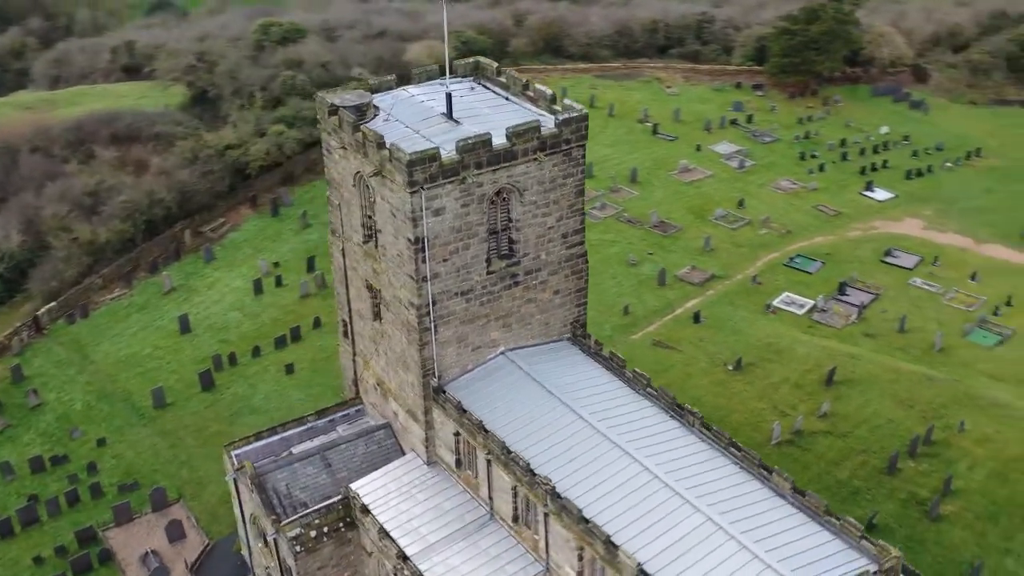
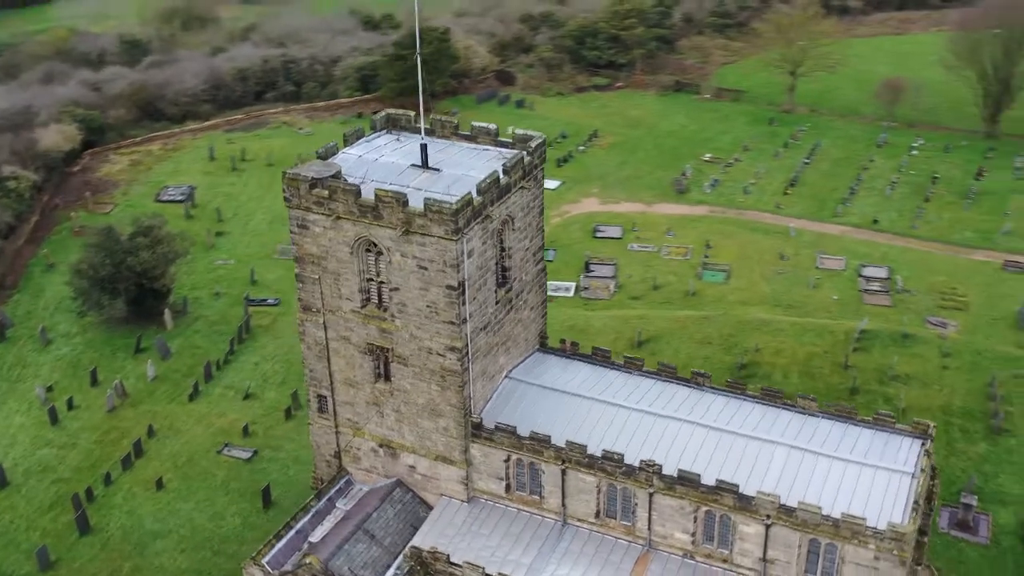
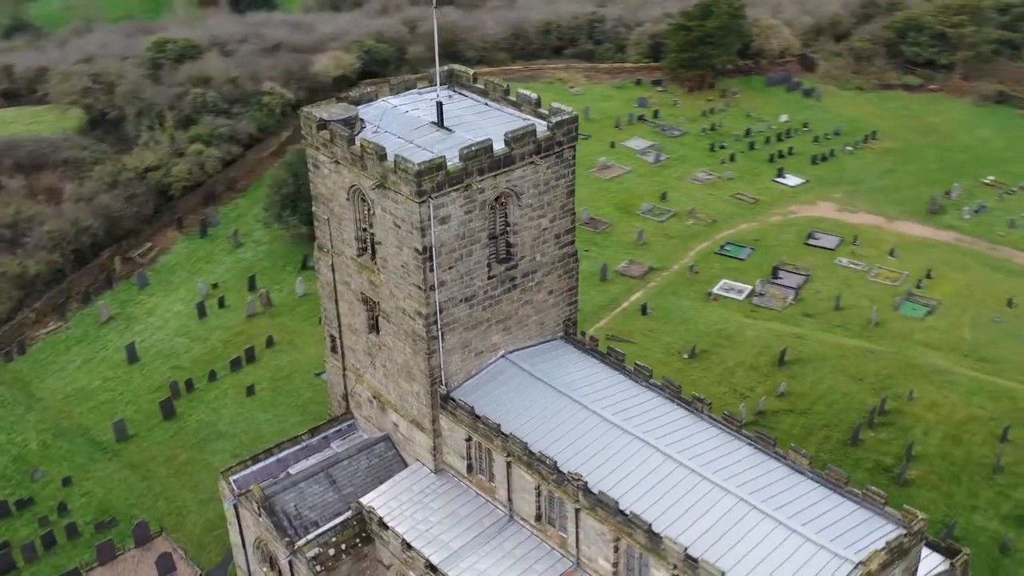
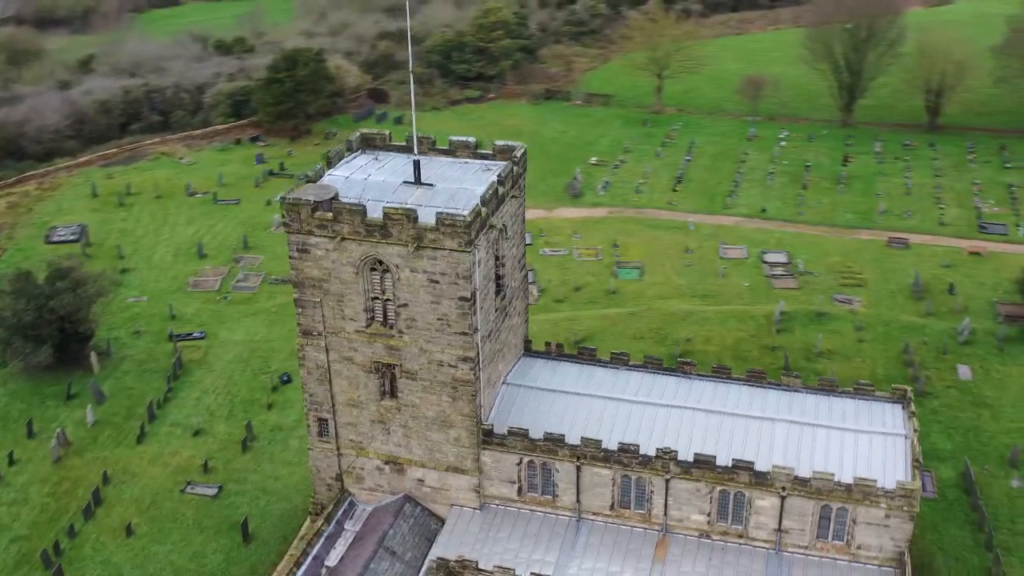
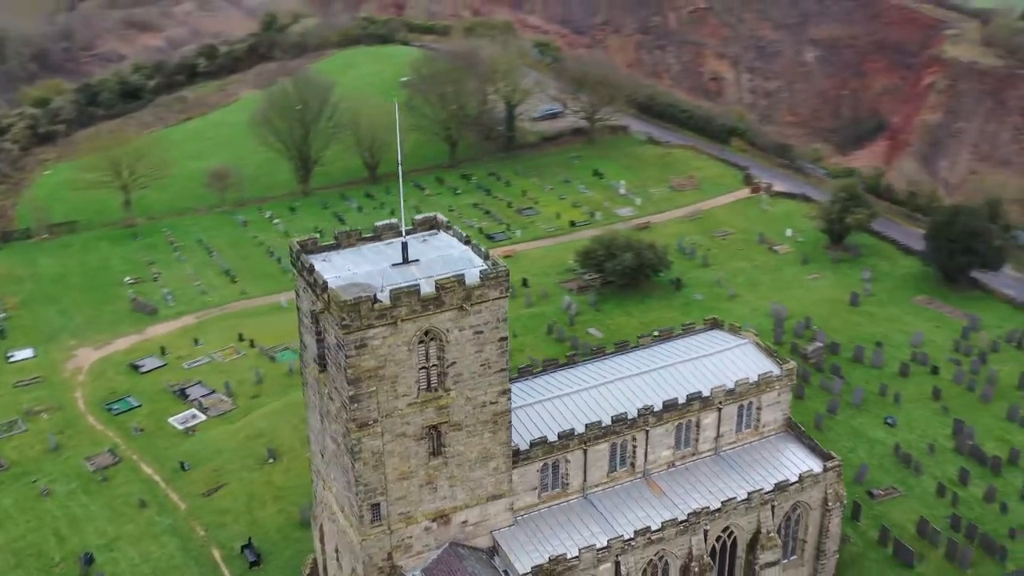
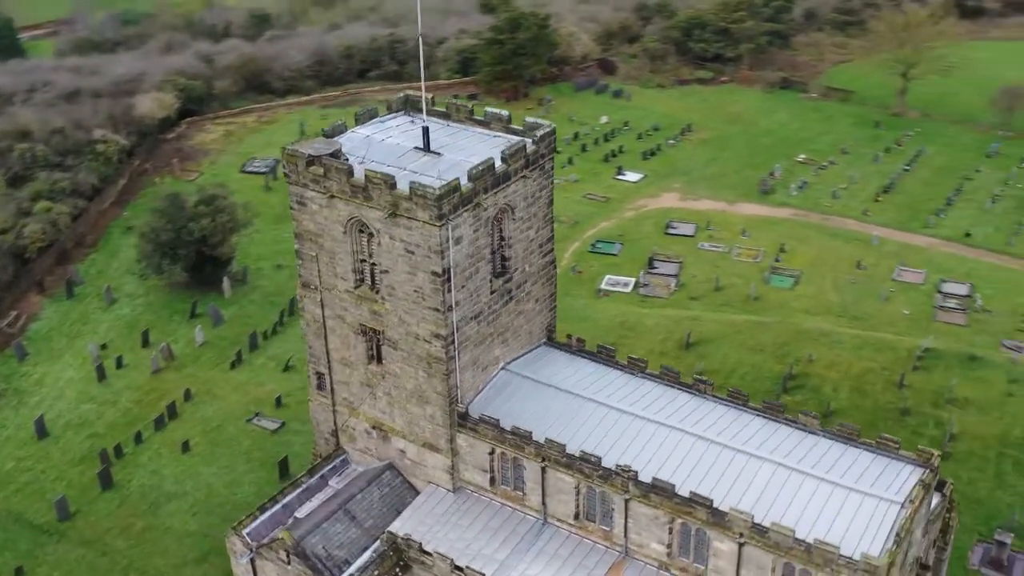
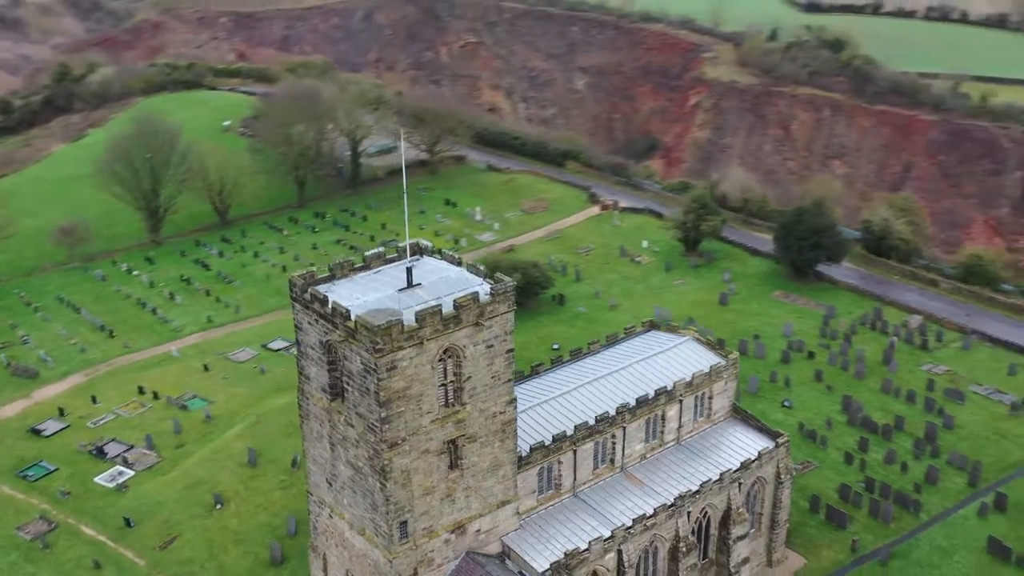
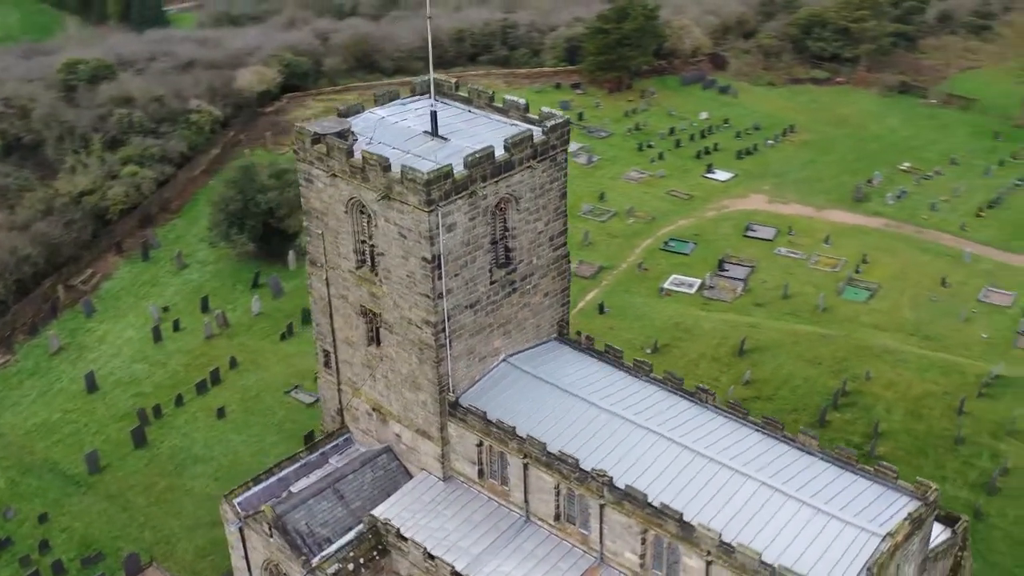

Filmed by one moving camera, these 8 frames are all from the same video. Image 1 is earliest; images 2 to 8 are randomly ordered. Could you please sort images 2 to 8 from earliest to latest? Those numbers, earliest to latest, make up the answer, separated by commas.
3, 8, 6, 2, 4, 5, 7
